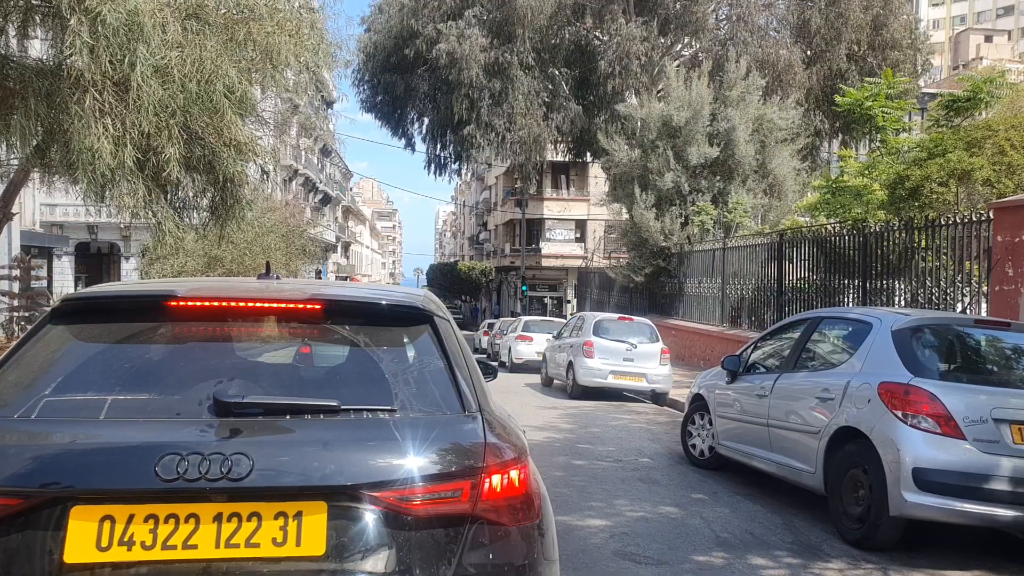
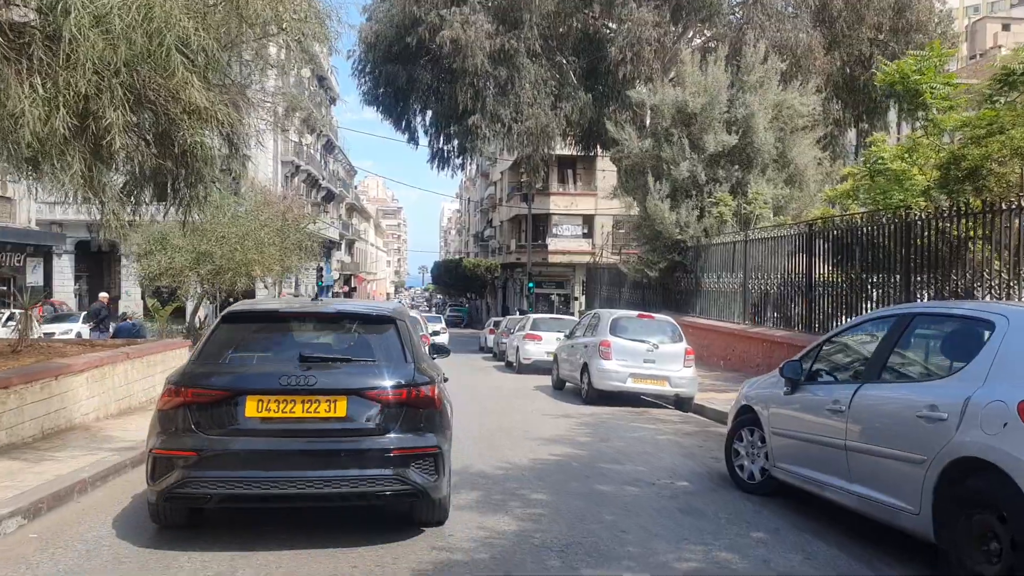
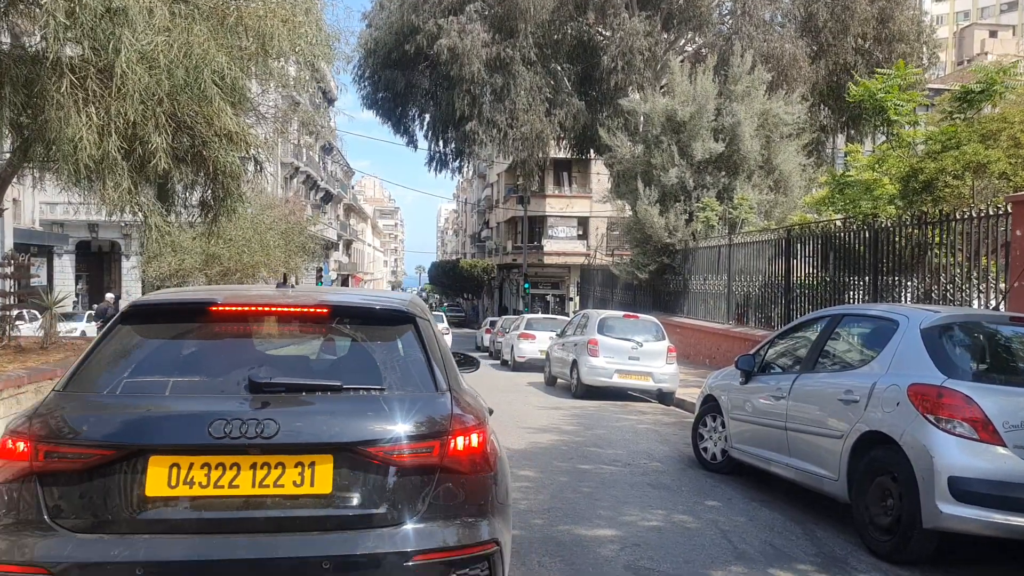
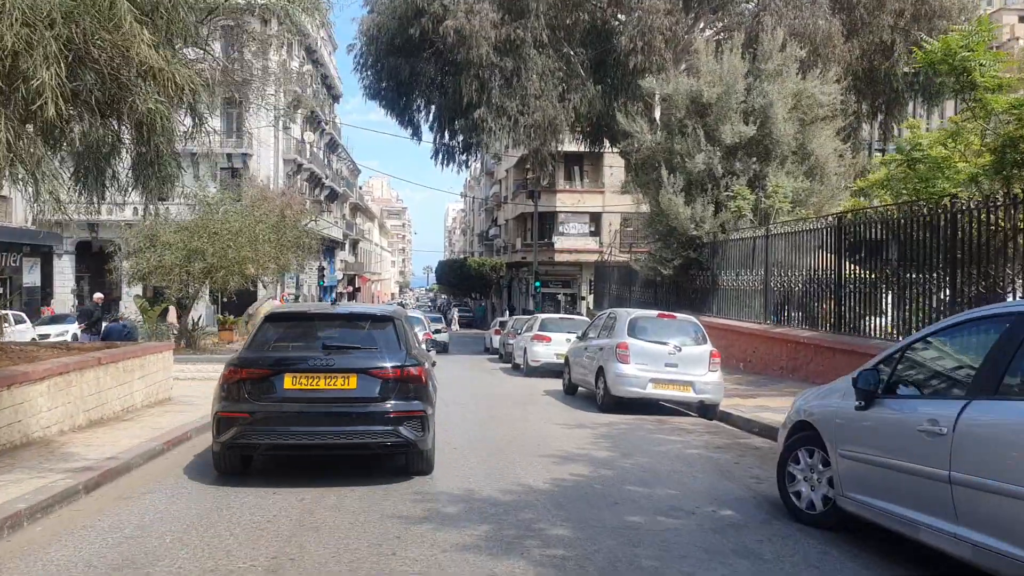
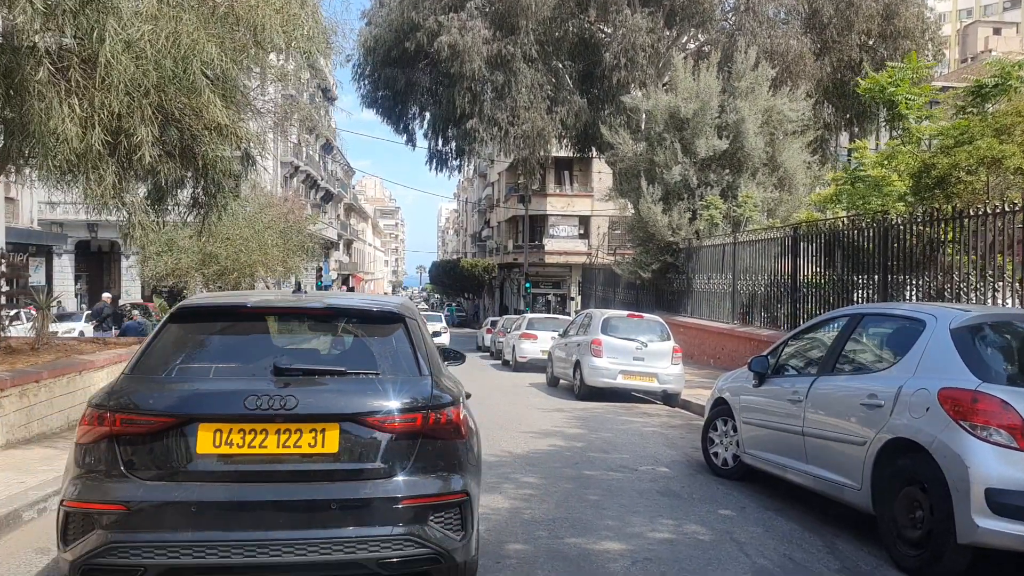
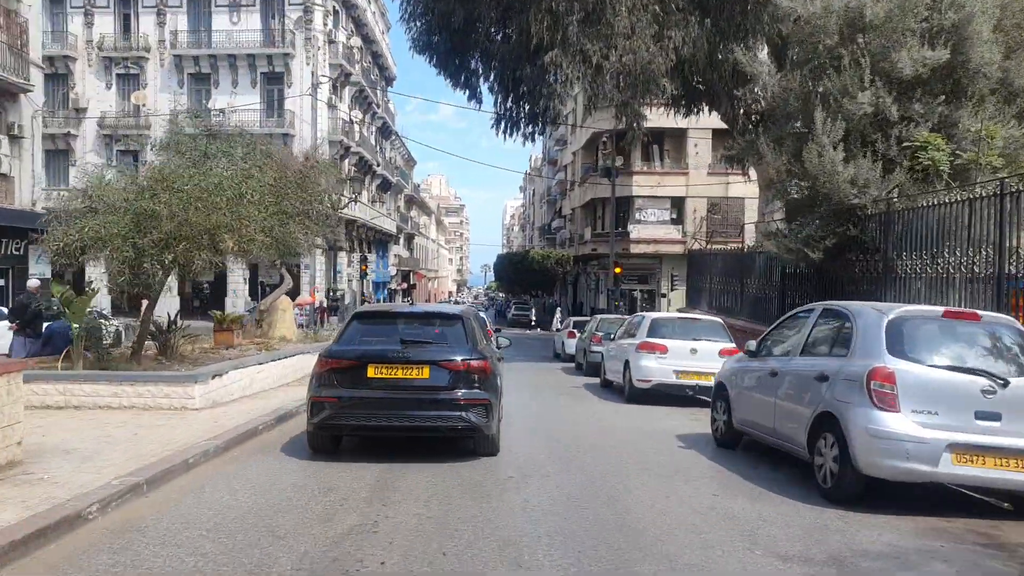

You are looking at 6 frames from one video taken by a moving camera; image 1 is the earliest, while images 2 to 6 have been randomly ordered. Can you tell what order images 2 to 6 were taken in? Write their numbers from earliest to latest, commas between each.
3, 5, 2, 4, 6
